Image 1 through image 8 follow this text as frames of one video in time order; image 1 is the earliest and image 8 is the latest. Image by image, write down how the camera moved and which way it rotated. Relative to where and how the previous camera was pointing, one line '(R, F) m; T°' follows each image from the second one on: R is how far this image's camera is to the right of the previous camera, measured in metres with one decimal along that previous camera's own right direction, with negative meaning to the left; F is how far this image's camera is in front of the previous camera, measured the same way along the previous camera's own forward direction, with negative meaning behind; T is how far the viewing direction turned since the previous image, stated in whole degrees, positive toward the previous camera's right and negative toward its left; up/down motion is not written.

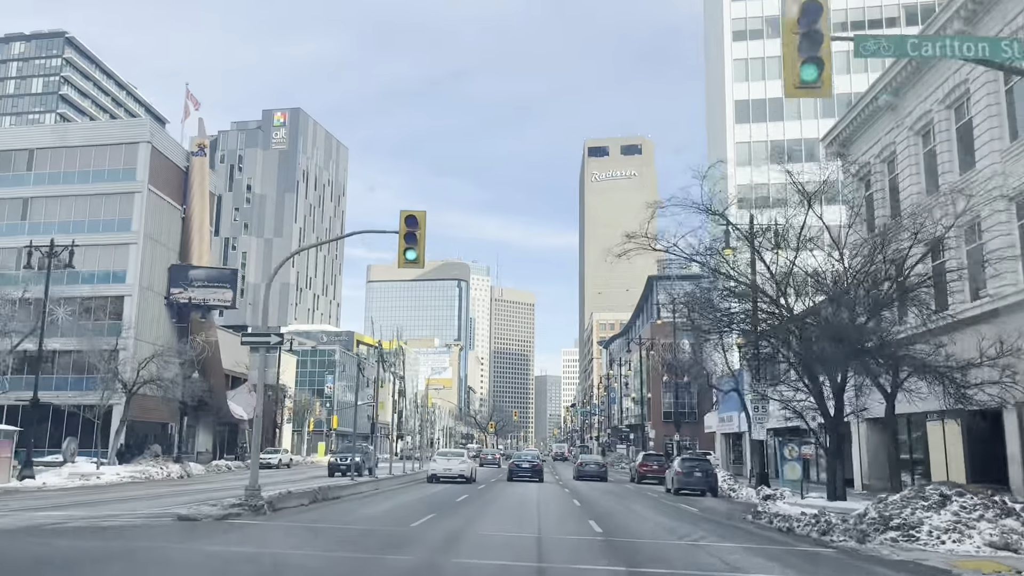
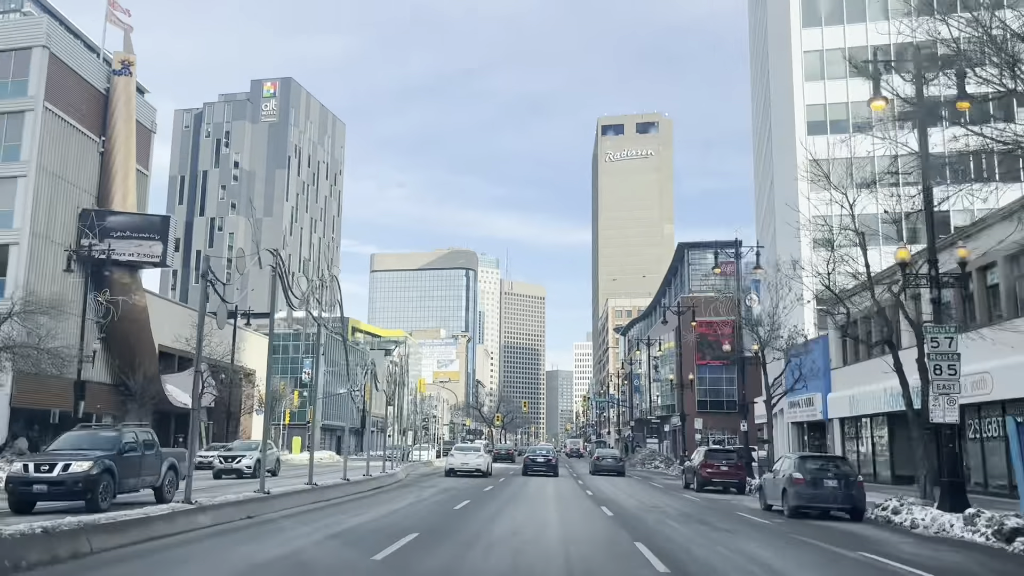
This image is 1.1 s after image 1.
(+0.2, +10.7) m; -1°
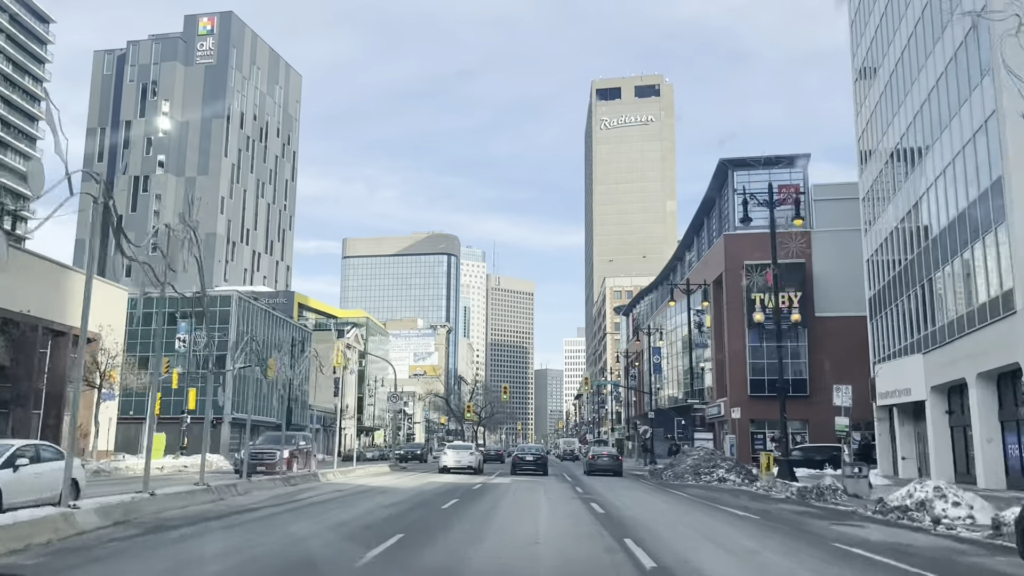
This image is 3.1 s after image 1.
(+0.8, +19.8) m; +1°
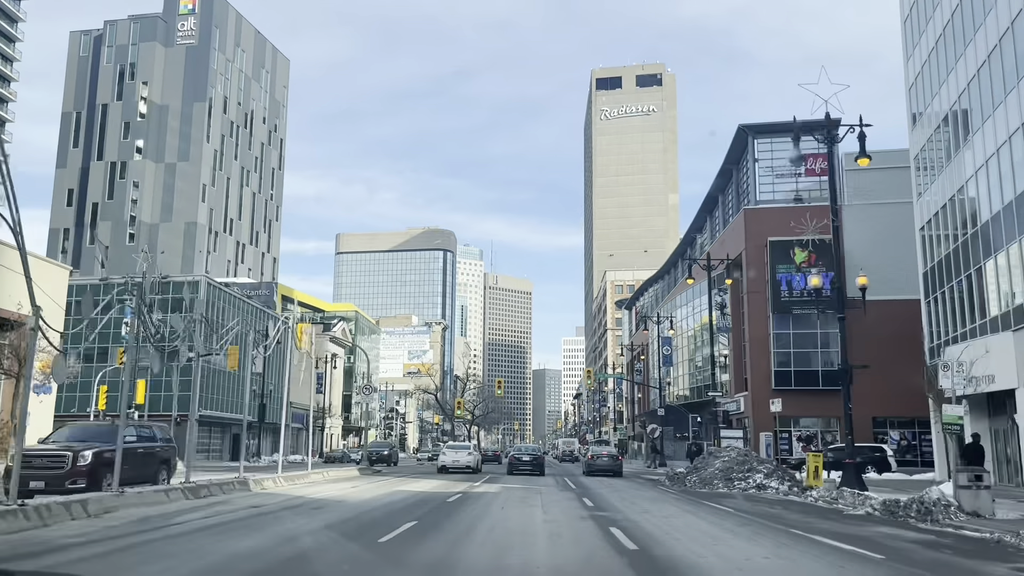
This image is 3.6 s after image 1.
(+0.2, +5.2) m; 0°
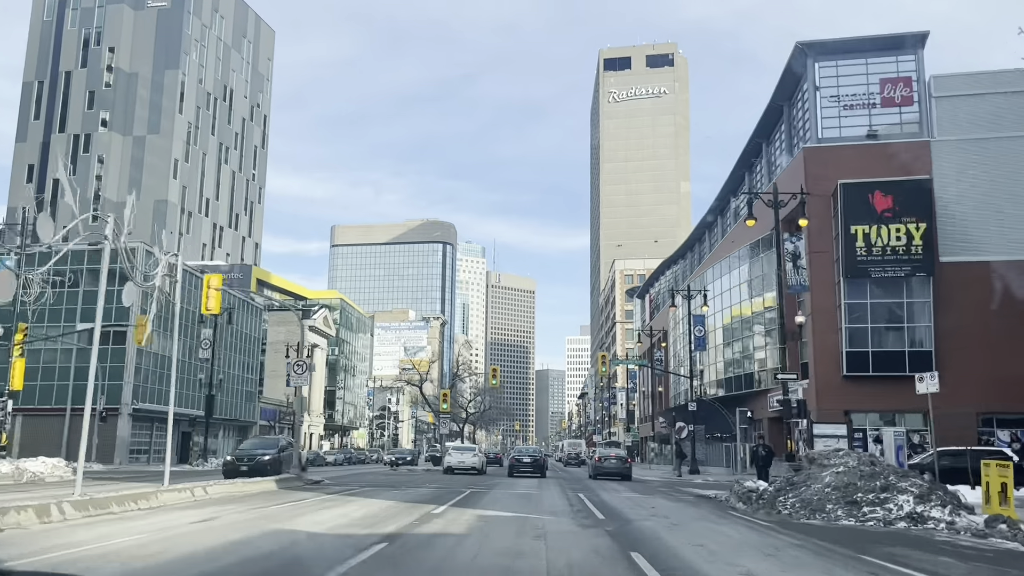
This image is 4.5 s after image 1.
(+0.3, +9.0) m; 0°
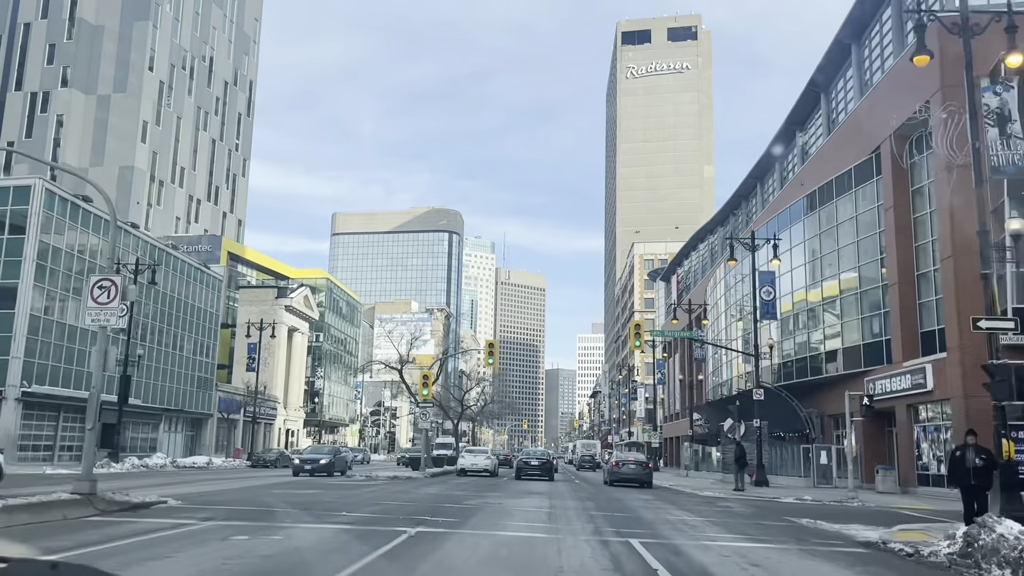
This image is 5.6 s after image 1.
(+0.3, +10.3) m; -1°
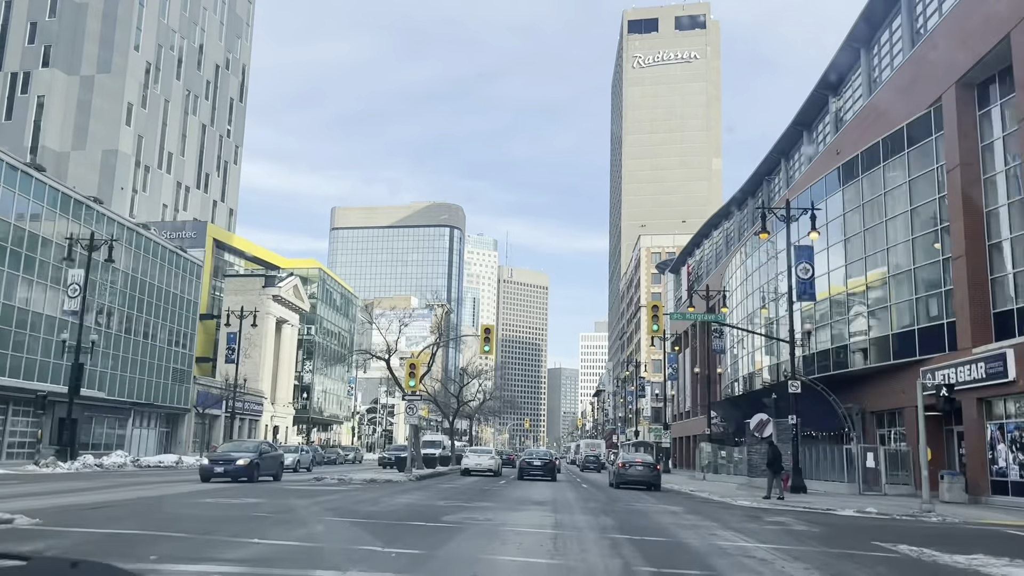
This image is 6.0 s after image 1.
(+0.1, +3.8) m; 0°
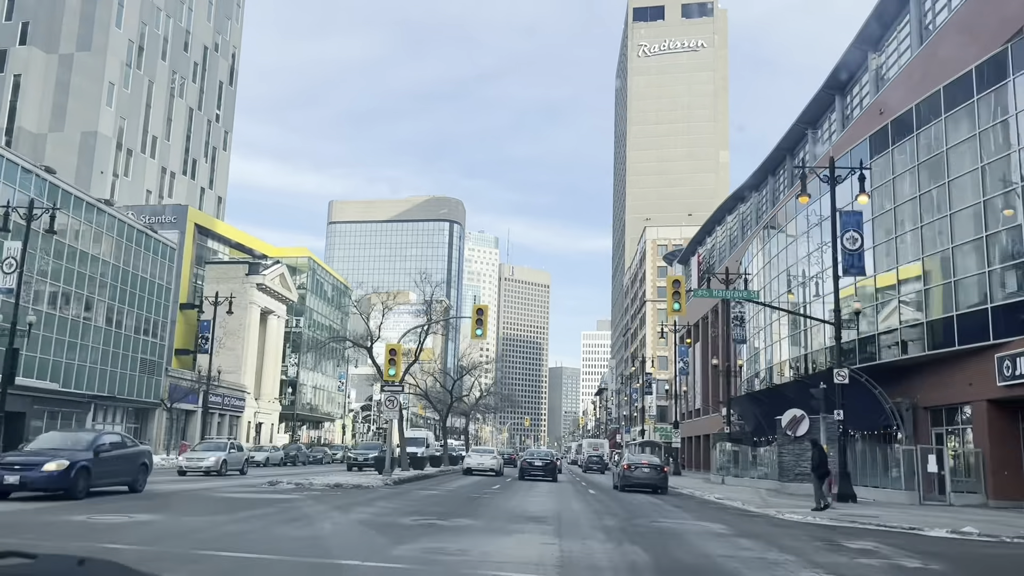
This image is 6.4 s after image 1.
(+0.1, +3.9) m; 0°
